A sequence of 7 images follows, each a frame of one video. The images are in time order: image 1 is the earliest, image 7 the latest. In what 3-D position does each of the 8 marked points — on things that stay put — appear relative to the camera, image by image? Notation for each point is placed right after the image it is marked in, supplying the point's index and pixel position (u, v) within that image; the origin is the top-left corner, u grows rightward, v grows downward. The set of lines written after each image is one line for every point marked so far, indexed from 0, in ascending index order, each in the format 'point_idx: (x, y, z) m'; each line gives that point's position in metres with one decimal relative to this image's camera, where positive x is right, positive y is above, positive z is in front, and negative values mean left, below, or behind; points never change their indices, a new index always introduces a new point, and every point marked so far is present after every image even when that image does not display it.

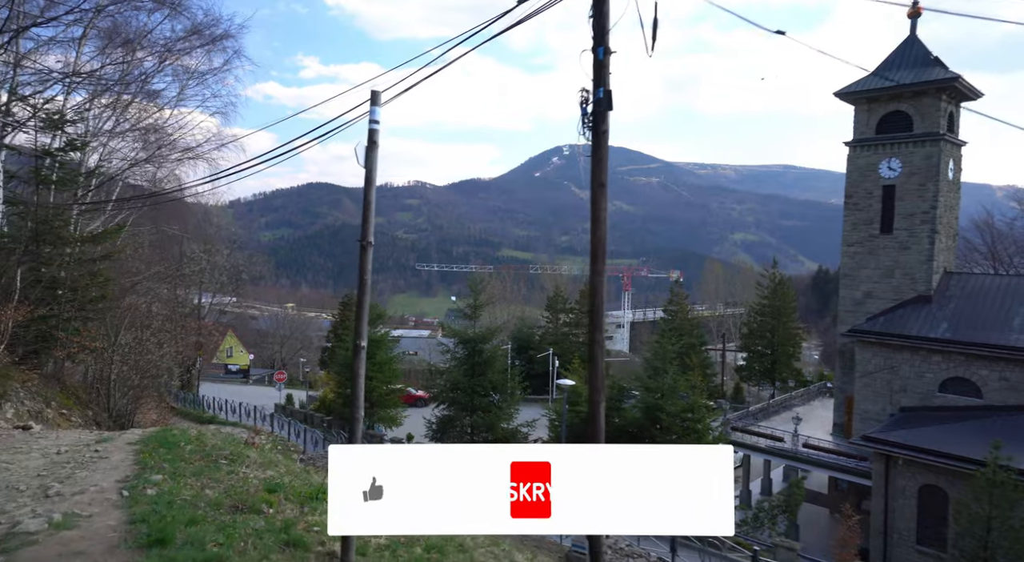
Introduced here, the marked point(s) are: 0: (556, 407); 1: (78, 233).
0: (+1.3, -3.4, +19.3) m
1: (-9.5, +1.1, +15.9) m
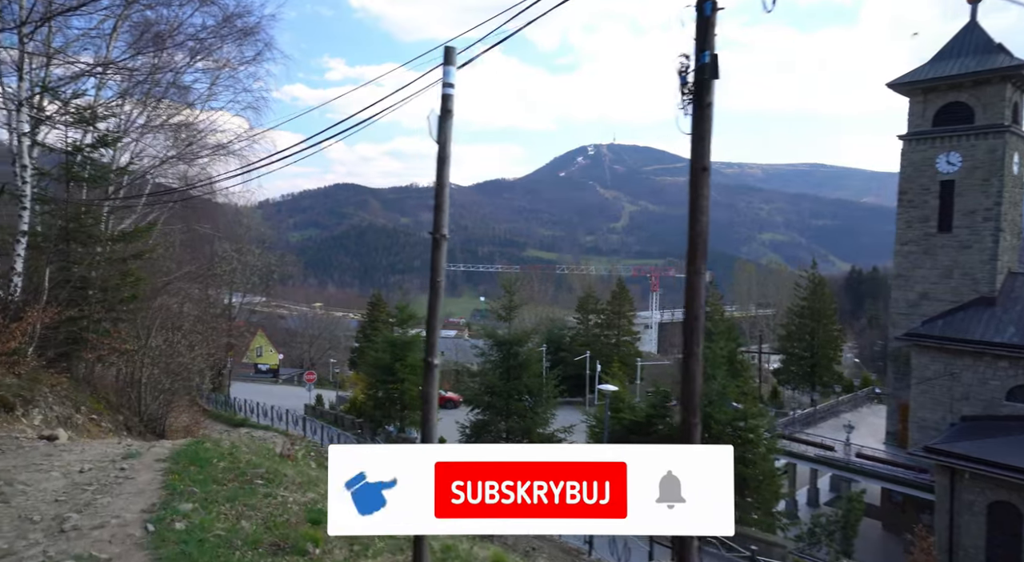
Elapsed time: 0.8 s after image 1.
0: (+2.2, -3.4, +18.6) m
1: (-8.7, +1.1, +15.6) m
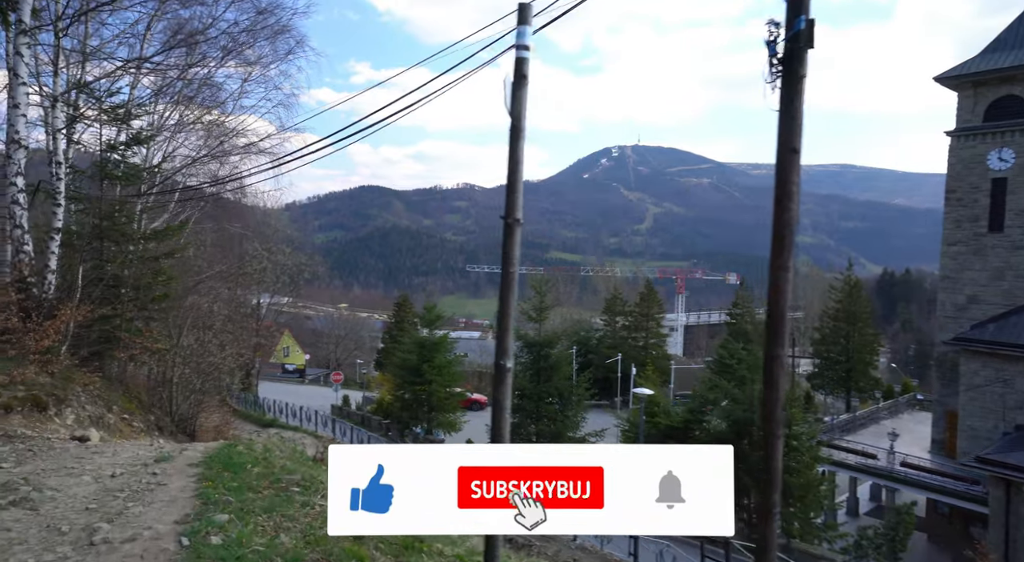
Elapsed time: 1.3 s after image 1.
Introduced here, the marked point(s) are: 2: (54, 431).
0: (+3.0, -3.4, +18.2) m
1: (-7.9, +1.1, +15.6) m
2: (-6.3, -2.1, +9.9) m
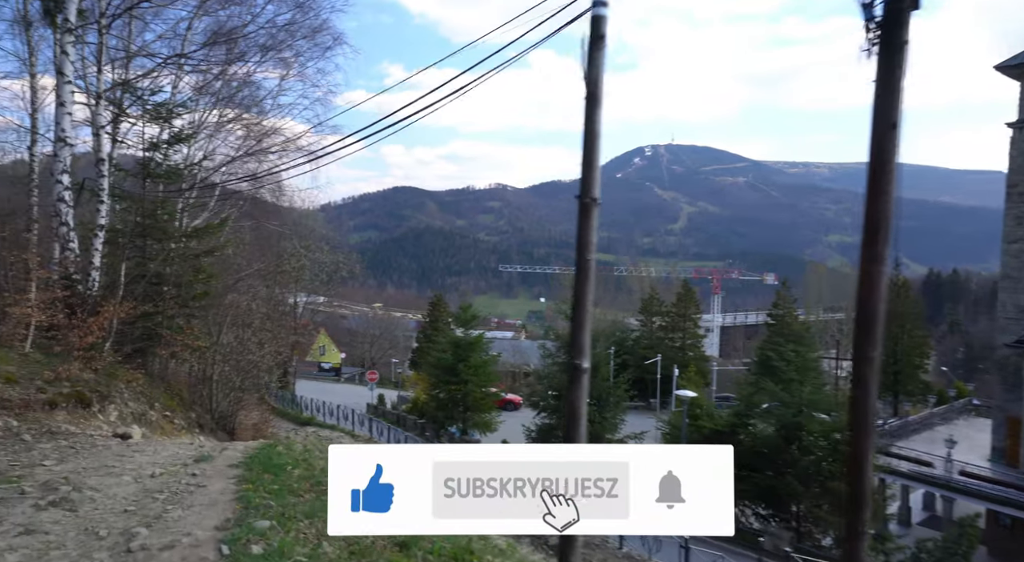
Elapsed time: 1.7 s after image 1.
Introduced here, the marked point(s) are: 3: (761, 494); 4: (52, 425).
0: (+3.9, -3.4, +17.8) m
1: (-7.1, +1.2, +15.7) m
2: (-5.7, -2.0, +9.9) m
3: (+5.2, -4.4, +14.9) m
4: (-6.0, -1.9, +9.4) m
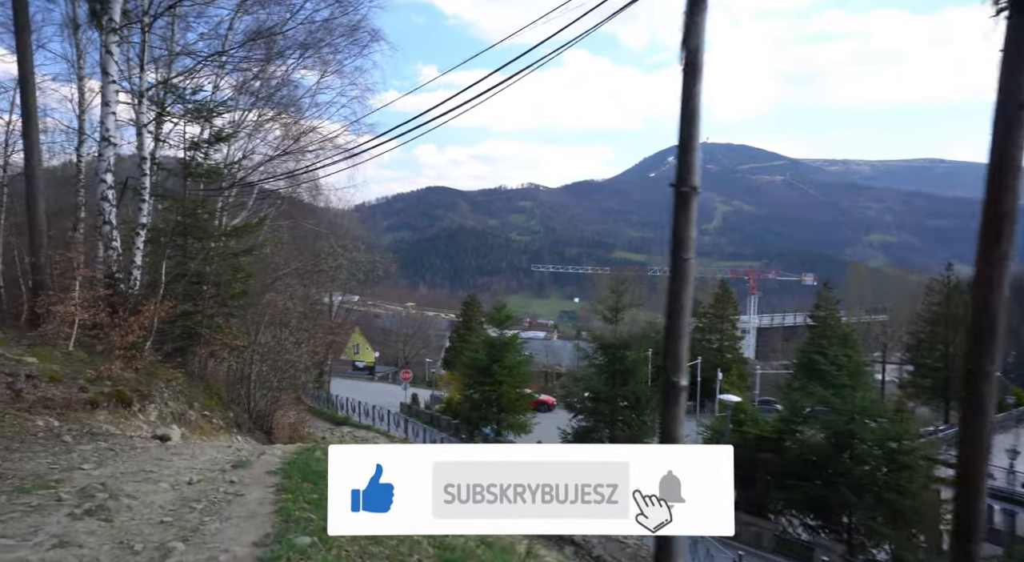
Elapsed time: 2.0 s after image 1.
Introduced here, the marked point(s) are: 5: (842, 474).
0: (+4.8, -3.4, +17.3) m
1: (-6.3, +1.2, +15.7) m
2: (-5.1, -2.0, +9.9) m
3: (+5.9, -4.5, +14.4) m
4: (-5.4, -1.9, +9.3) m
5: (+6.3, -3.7, +13.9) m
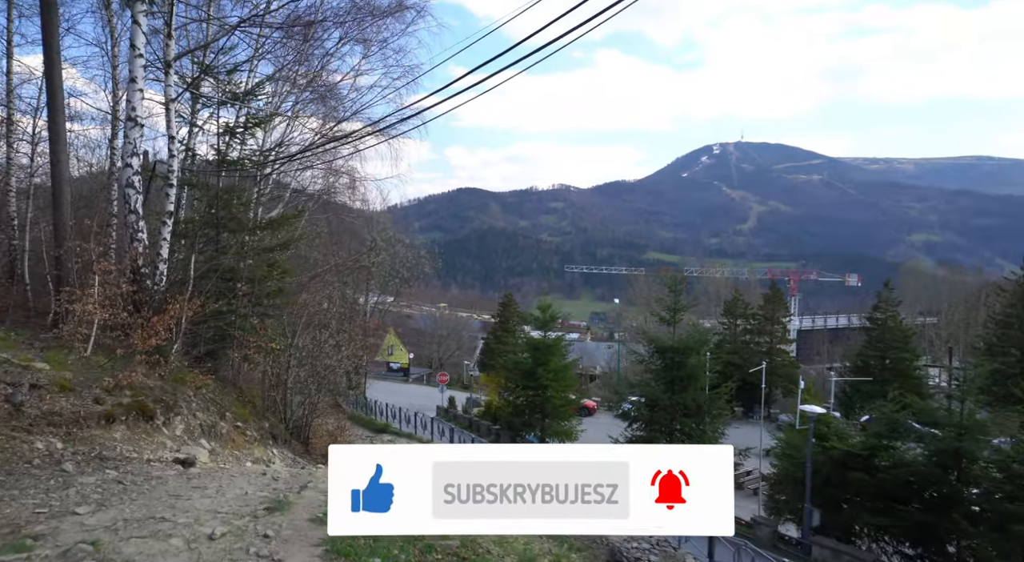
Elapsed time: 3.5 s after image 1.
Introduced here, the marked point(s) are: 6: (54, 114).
0: (+6.0, -3.4, +15.8) m
1: (-5.2, +1.2, +14.7) m
2: (-4.3, -2.0, +8.8) m
3: (+7.0, -4.4, +12.8) m
4: (-4.6, -1.8, +8.3) m
5: (+7.3, -3.6, +12.4) m
6: (-8.1, +3.0, +12.9) m
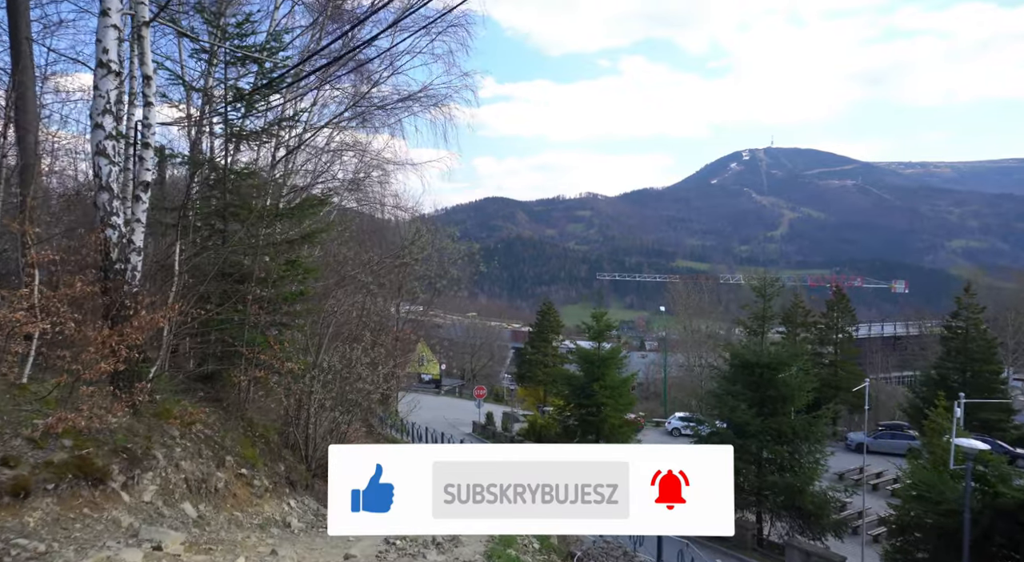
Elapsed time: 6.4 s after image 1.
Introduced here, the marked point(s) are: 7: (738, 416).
0: (+7.2, -3.4, +12.9) m
1: (-4.0, +1.2, +12.2) m
2: (-3.3, -1.9, +6.3) m
3: (+8.1, -4.4, +9.9) m
4: (-3.6, -1.8, +5.8) m
5: (+8.4, -3.6, +9.4) m
6: (-7.0, +2.9, +10.6) m
7: (+5.0, -3.0, +16.8) m
